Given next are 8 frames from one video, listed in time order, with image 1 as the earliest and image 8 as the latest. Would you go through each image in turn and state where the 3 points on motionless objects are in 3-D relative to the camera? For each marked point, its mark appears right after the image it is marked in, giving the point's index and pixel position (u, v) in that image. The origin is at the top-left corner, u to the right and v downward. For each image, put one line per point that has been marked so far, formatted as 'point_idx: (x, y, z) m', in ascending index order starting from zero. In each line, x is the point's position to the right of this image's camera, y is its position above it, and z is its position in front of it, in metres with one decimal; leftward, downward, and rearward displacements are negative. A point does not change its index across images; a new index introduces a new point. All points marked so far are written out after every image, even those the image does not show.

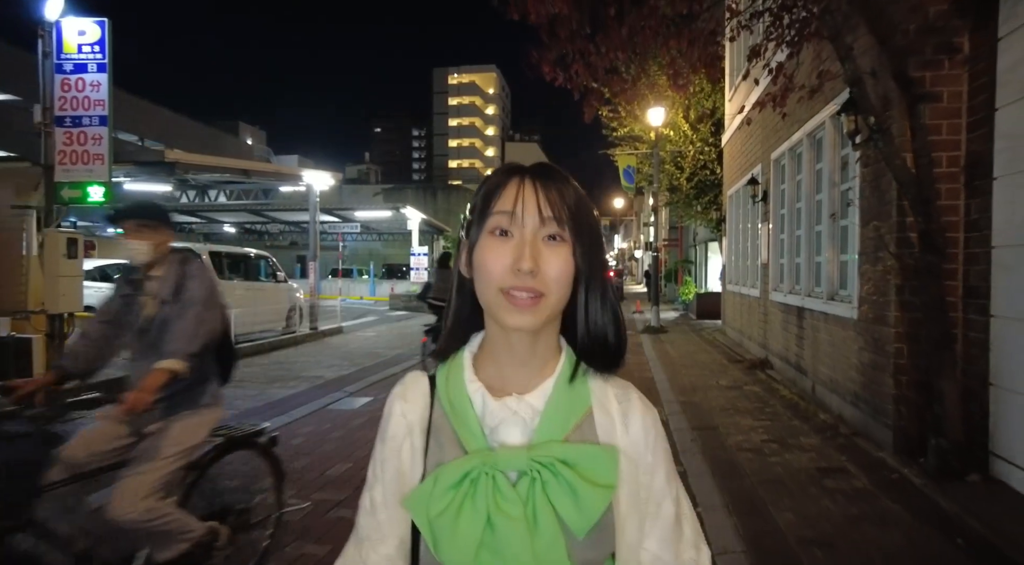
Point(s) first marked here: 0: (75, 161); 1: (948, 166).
0: (-6.2, +1.7, +8.9) m
1: (+3.9, +1.0, +5.5) m
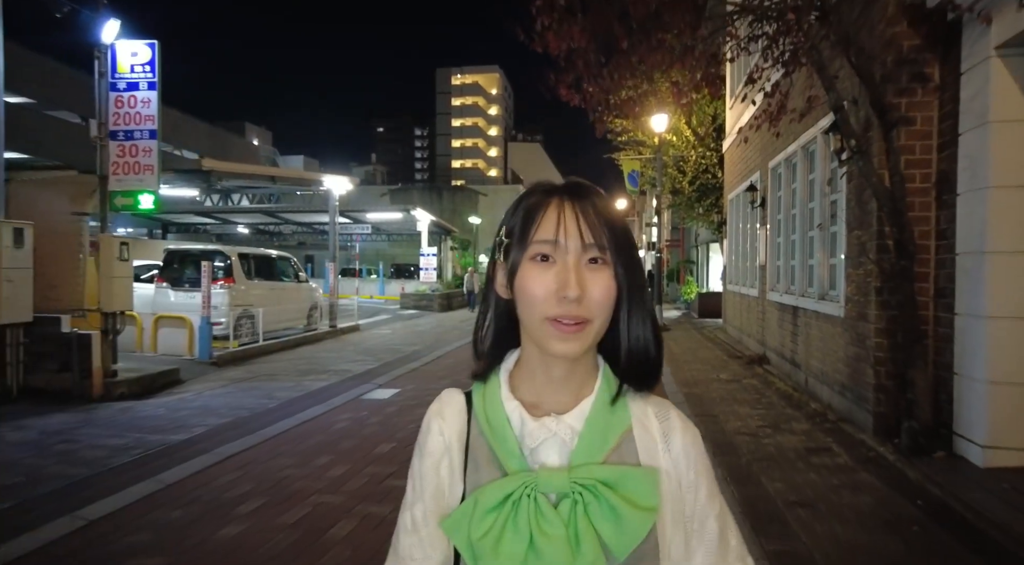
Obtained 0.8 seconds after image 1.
0: (-6.0, +1.7, +9.7) m
1: (+4.1, +1.0, +6.3) m
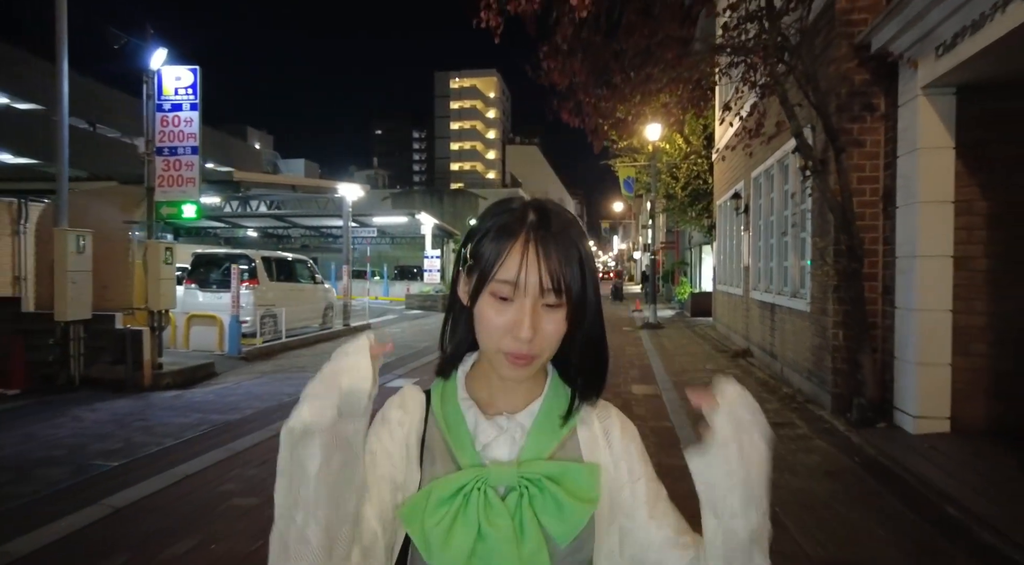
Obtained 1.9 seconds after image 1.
0: (-5.9, +1.7, +10.7) m
1: (+4.3, +1.0, +7.4) m
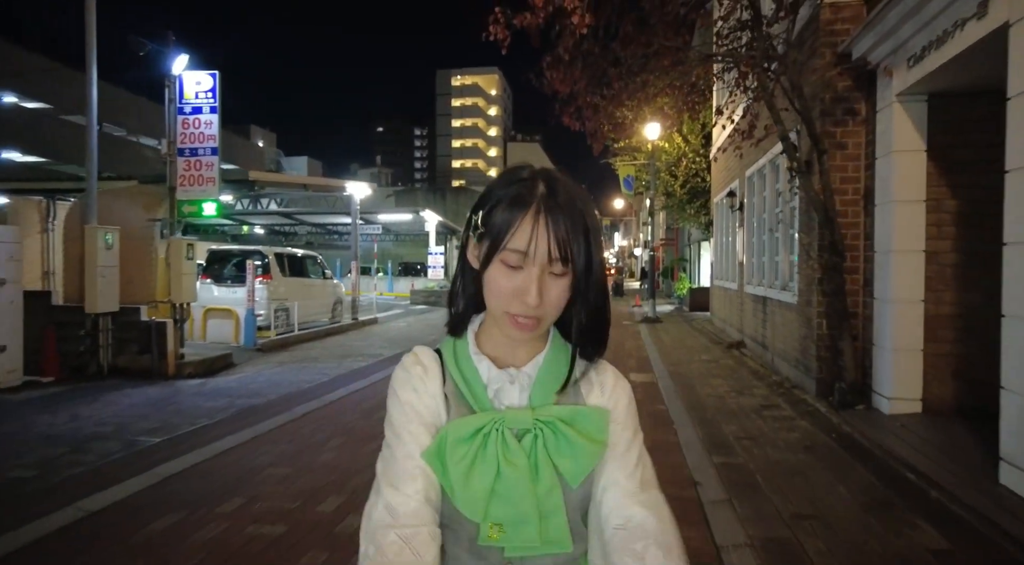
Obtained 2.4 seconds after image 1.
0: (-5.8, +1.8, +11.3) m
1: (+4.3, +1.1, +7.9) m
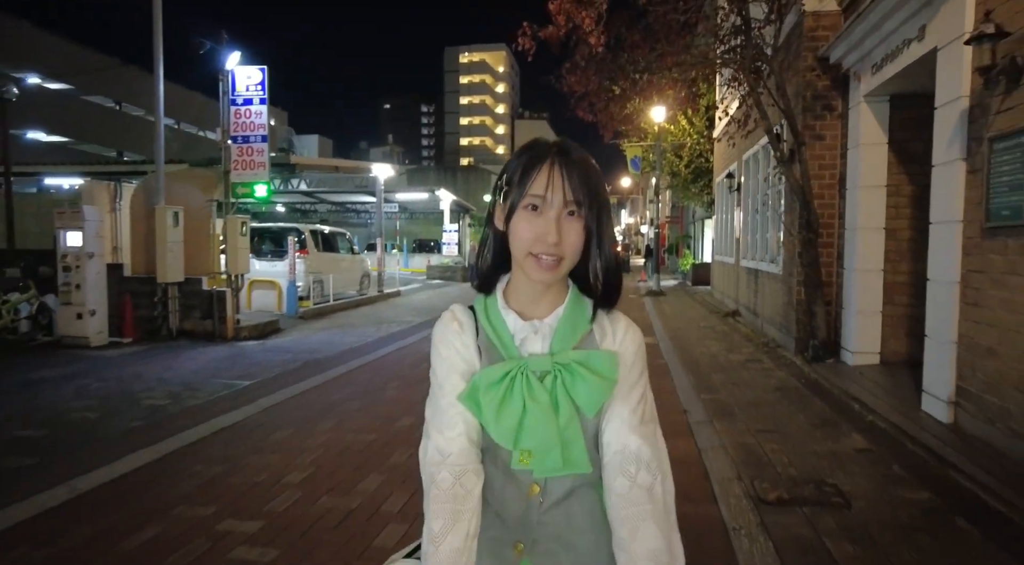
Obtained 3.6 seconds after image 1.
0: (-5.4, +2.3, +12.6) m
1: (+4.7, +1.5, +9.2) m
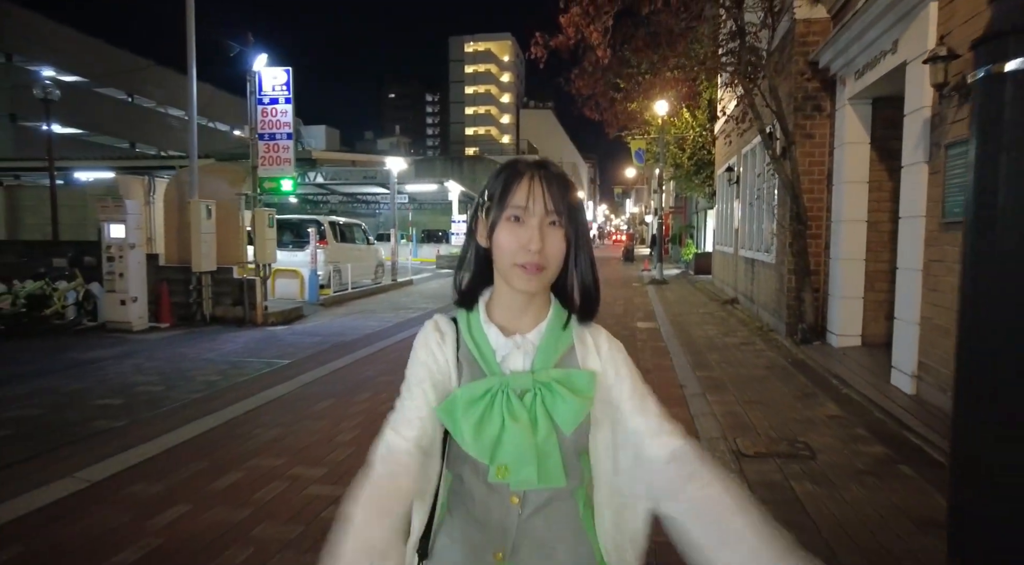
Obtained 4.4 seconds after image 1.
0: (-5.2, +2.6, +13.4) m
1: (+4.9, +1.7, +9.9) m
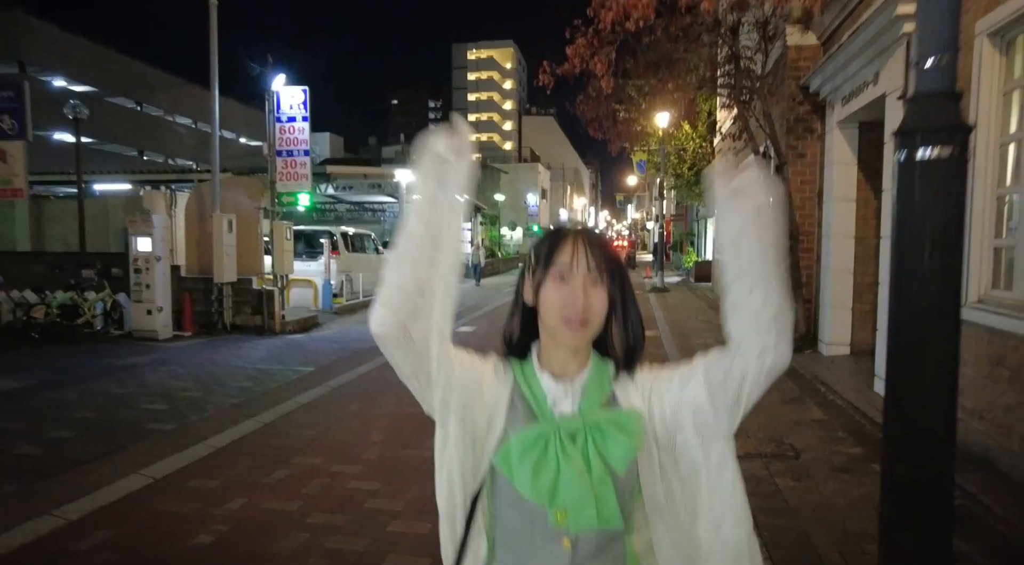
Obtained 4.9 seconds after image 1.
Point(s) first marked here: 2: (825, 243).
0: (-5.1, +2.4, +14.0) m
1: (+5.0, +1.5, +10.5) m
2: (+5.0, +0.6, +9.9) m
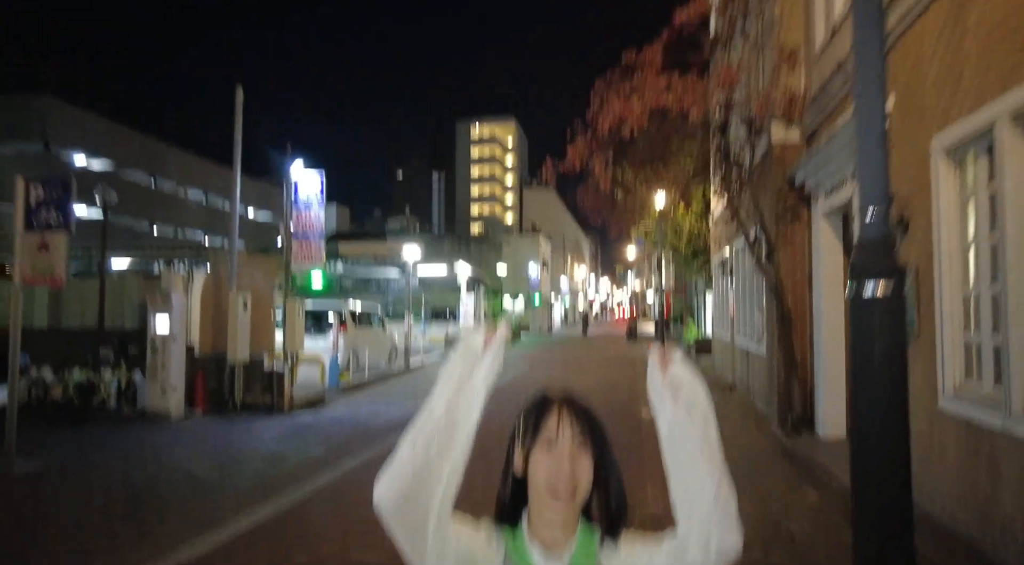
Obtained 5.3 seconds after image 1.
0: (-5.0, +0.6, +14.7) m
1: (+5.1, +0.1, +11.0) m
2: (+5.0, -0.7, +10.3) m
